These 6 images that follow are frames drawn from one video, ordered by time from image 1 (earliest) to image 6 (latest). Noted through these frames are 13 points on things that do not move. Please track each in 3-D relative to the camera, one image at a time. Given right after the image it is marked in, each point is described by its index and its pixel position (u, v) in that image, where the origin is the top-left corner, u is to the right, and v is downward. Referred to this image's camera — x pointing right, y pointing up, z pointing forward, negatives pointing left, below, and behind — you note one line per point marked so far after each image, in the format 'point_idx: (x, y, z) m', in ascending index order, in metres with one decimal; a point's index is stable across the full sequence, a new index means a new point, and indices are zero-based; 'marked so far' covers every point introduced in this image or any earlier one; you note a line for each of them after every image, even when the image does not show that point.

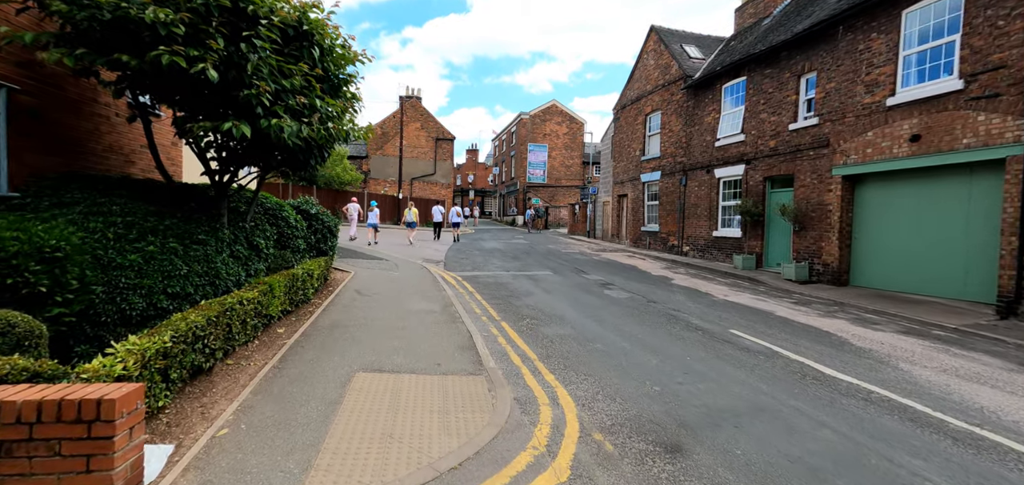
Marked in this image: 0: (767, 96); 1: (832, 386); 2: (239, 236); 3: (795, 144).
0: (+7.1, +4.1, +13.1) m
1: (+3.3, -1.5, +4.8) m
2: (-3.3, +0.1, +5.7) m
3: (+7.3, +2.5, +12.0) m
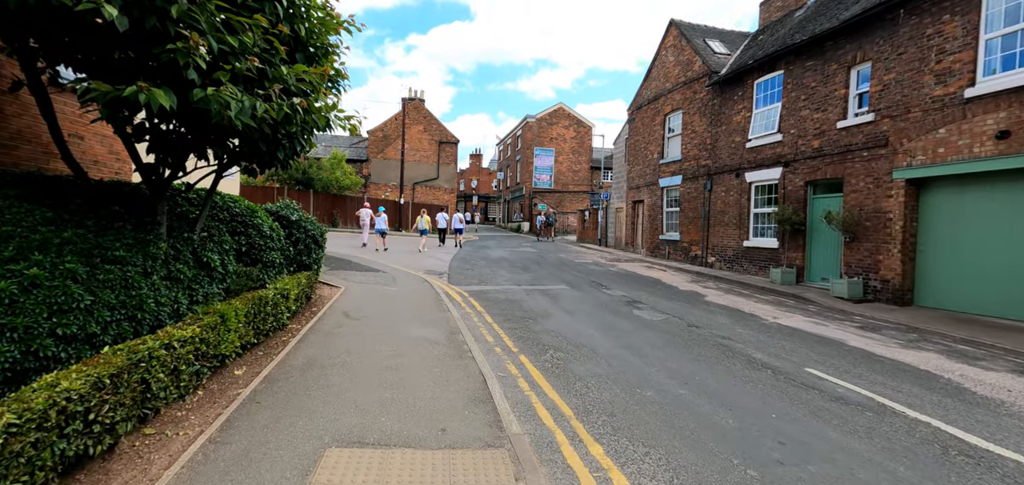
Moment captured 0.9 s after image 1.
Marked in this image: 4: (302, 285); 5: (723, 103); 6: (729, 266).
0: (+7.4, +3.8, +11.7) m
1: (+3.6, -1.7, +3.4) m
2: (-3.1, -0.1, +4.4) m
3: (+7.6, +2.3, +10.7) m
4: (-3.1, -0.6, +6.8) m
5: (+6.8, +4.5, +15.0) m
6: (+6.8, -0.7, +14.6) m
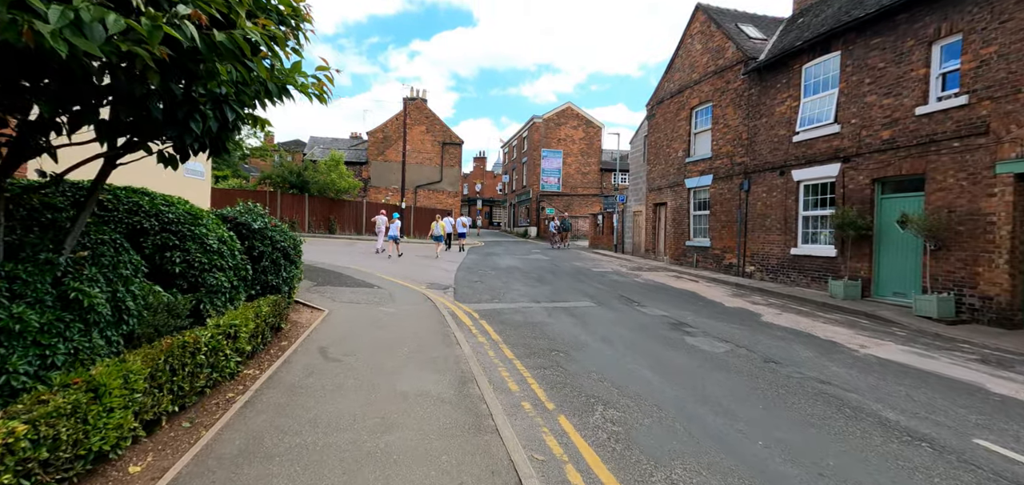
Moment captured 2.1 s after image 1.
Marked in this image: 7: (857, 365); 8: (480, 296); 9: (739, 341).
0: (+7.8, +3.6, +10.0) m
1: (+3.9, -1.8, +1.7) m
2: (-2.8, -0.2, +2.7) m
3: (+7.9, +2.1, +9.0) m
4: (-2.7, -0.8, +5.1) m
5: (+7.1, +4.3, +13.3) m
6: (+7.1, -0.9, +12.9) m
7: (+4.3, -1.6, +5.9) m
8: (-0.7, -1.2, +10.3) m
9: (+3.4, -1.5, +7.0) m
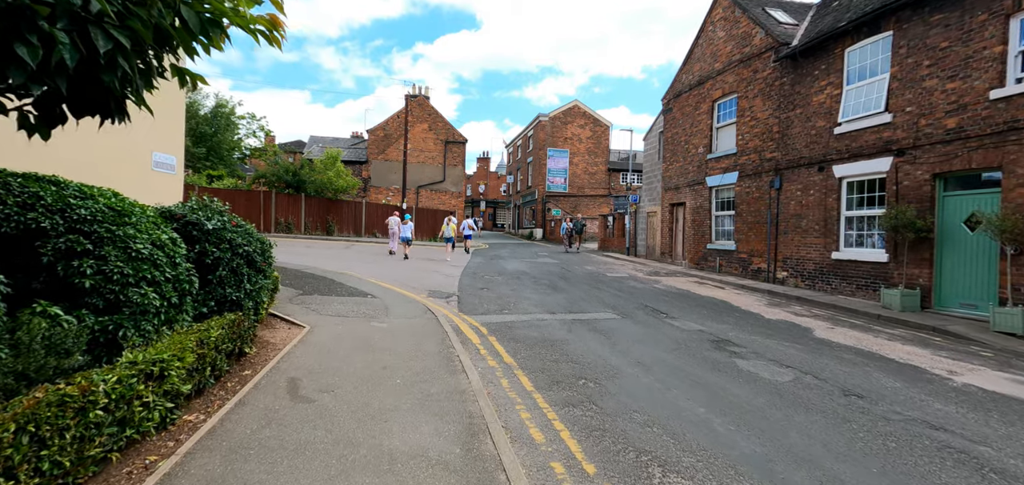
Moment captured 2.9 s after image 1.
0: (+8.0, +3.6, +8.8) m
1: (+4.0, -1.8, +0.5) m
2: (-2.6, -0.3, +1.6) m
3: (+8.1, +2.0, +7.8) m
4: (-2.5, -0.8, +4.0) m
5: (+7.4, +4.2, +12.1) m
6: (+7.4, -1.0, +11.6) m
7: (+4.5, -1.6, +4.7) m
8: (-0.5, -1.2, +9.1) m
9: (+3.6, -1.5, +5.8) m
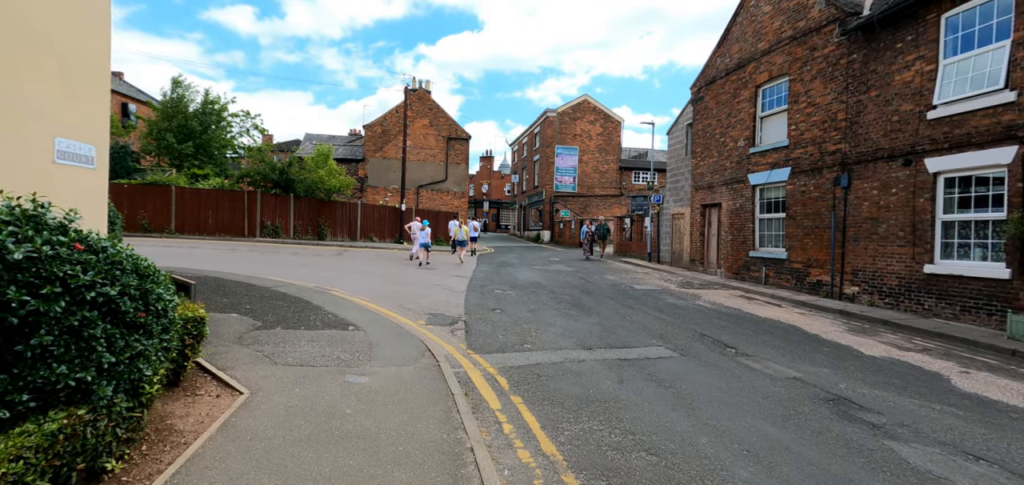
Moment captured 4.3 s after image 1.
0: (+8.4, +3.4, +6.8) m
1: (+4.3, -2.0, -1.5) m
2: (-2.3, -0.5, -0.5) m
3: (+8.5, +1.8, +5.7) m
4: (-2.2, -1.1, +2.0) m
5: (+7.7, +4.0, +10.1) m
6: (+7.7, -1.2, +9.6) m
7: (+4.9, -1.8, +2.7) m
8: (-0.1, -1.4, +7.1) m
9: (+3.9, -1.7, +3.7) m
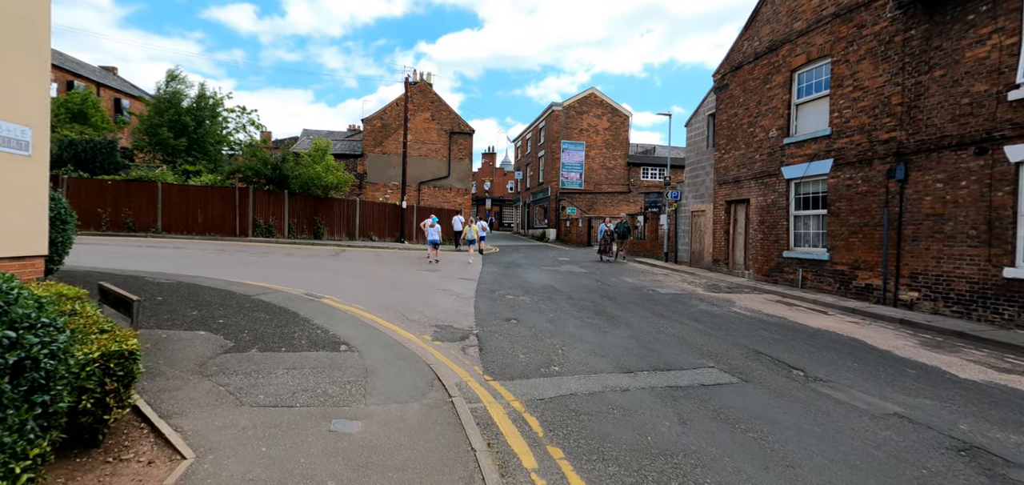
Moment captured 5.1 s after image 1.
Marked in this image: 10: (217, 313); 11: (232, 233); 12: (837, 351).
0: (+8.6, +3.4, +5.6) m
1: (+4.6, -2.0, -2.7) m
2: (-2.0, -0.5, -1.6) m
3: (+8.8, +1.8, +4.5) m
4: (-1.9, -1.1, +0.8) m
5: (+8.0, +4.0, +8.9) m
6: (+8.0, -1.2, +8.4) m
7: (+5.2, -1.8, +1.5) m
8: (+0.2, -1.5, +6.0) m
9: (+4.2, -1.7, +2.6) m
10: (-4.1, -1.0, +6.4) m
11: (-11.4, +0.4, +19.0) m
12: (+4.7, -1.6, +6.7) m
